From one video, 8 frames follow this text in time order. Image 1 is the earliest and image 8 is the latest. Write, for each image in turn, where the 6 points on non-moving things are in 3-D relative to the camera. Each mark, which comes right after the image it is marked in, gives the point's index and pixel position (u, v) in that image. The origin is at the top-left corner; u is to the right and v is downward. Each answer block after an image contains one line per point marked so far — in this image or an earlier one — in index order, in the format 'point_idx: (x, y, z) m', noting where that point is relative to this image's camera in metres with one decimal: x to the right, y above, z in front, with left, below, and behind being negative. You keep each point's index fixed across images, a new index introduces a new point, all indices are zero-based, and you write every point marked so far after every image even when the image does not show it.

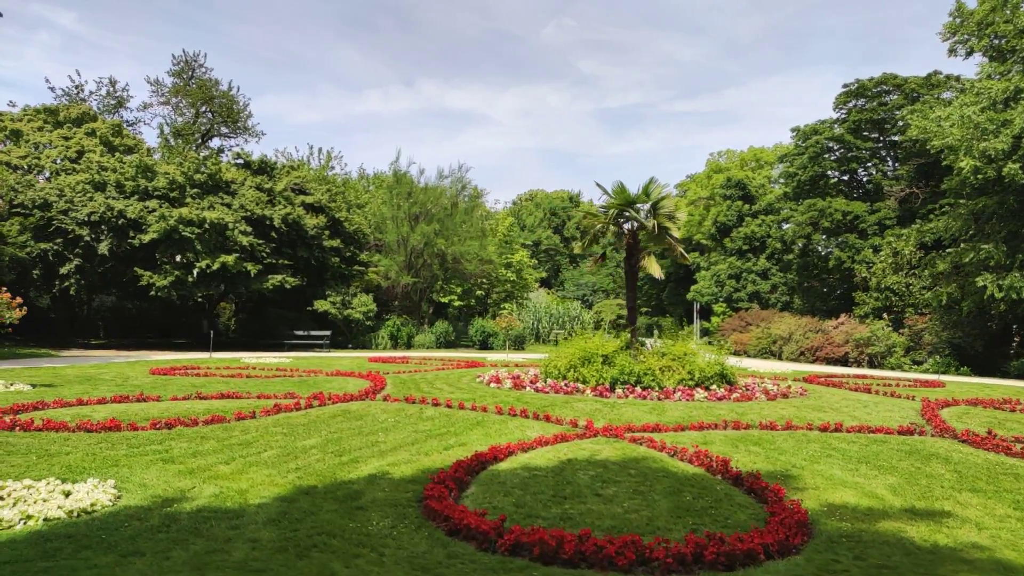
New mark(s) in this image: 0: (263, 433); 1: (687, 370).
0: (-2.7, -1.6, +7.3) m
1: (+3.0, -1.4, +11.5) m
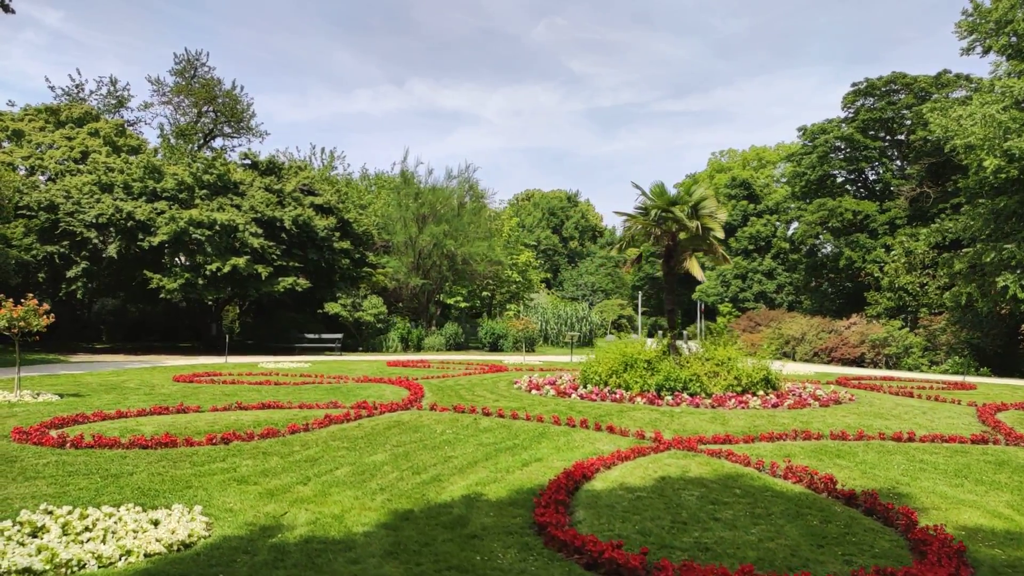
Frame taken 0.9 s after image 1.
0: (-1.9, -1.7, +6.9) m
1: (+3.7, -1.5, +11.3) m
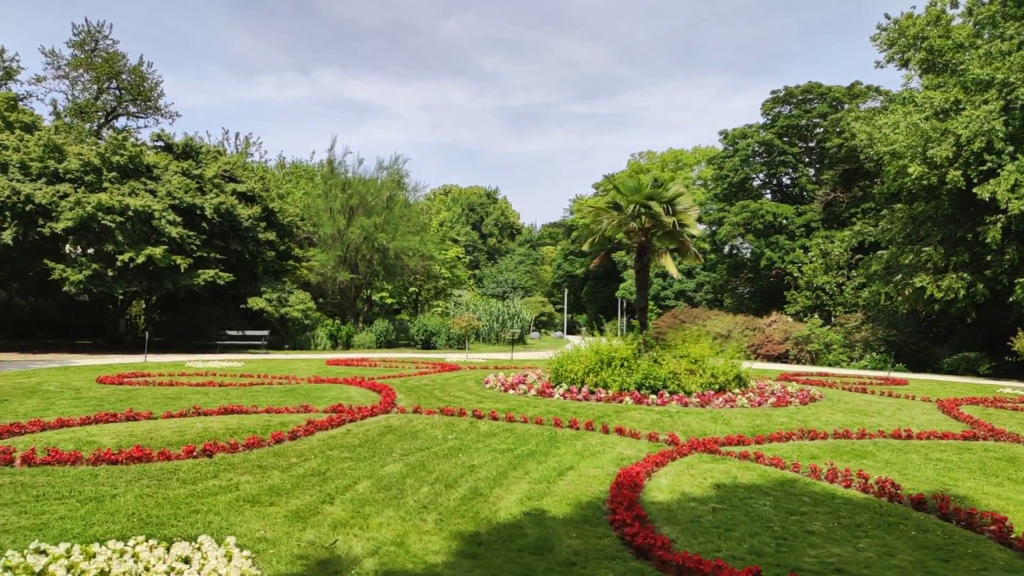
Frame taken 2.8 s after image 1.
0: (-1.7, -1.6, +6.2) m
1: (+3.3, -1.4, +11.2) m
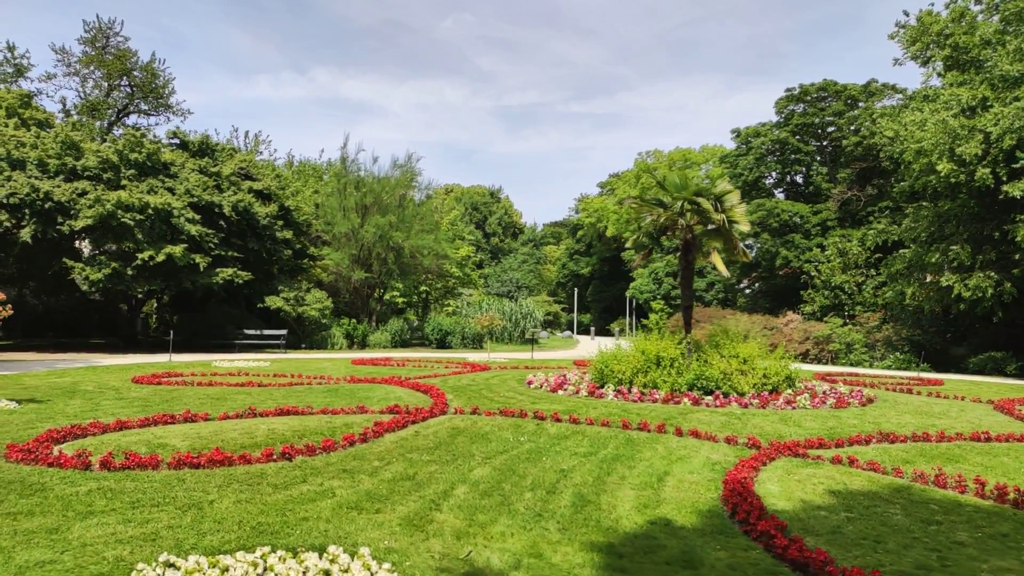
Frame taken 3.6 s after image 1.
0: (-0.9, -1.6, +6.0) m
1: (+4.1, -1.4, +11.0) m
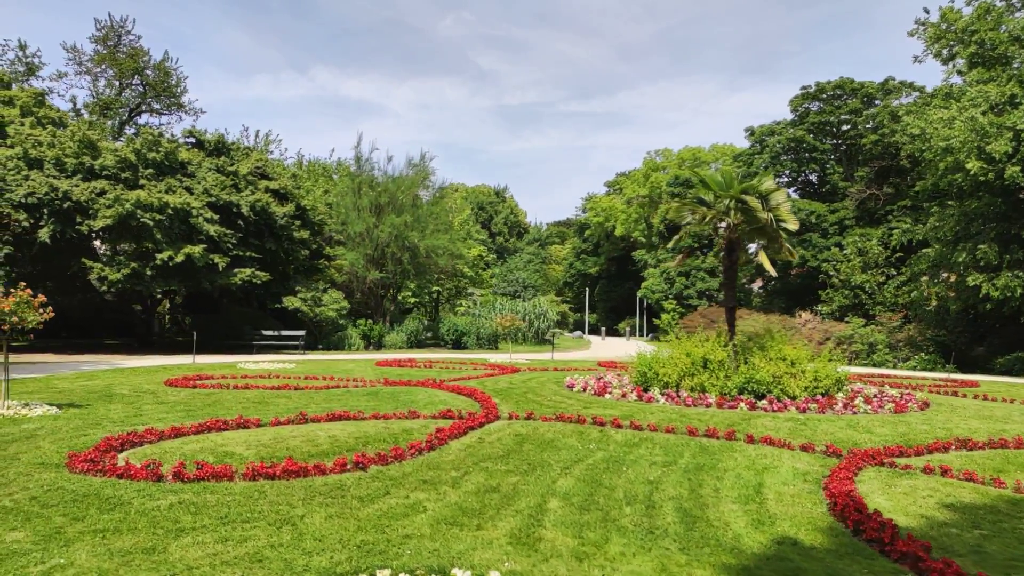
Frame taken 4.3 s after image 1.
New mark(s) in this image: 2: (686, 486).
0: (-0.2, -1.6, +5.7) m
1: (+4.8, -1.4, +10.8) m
2: (+1.4, -1.6, +5.6) m
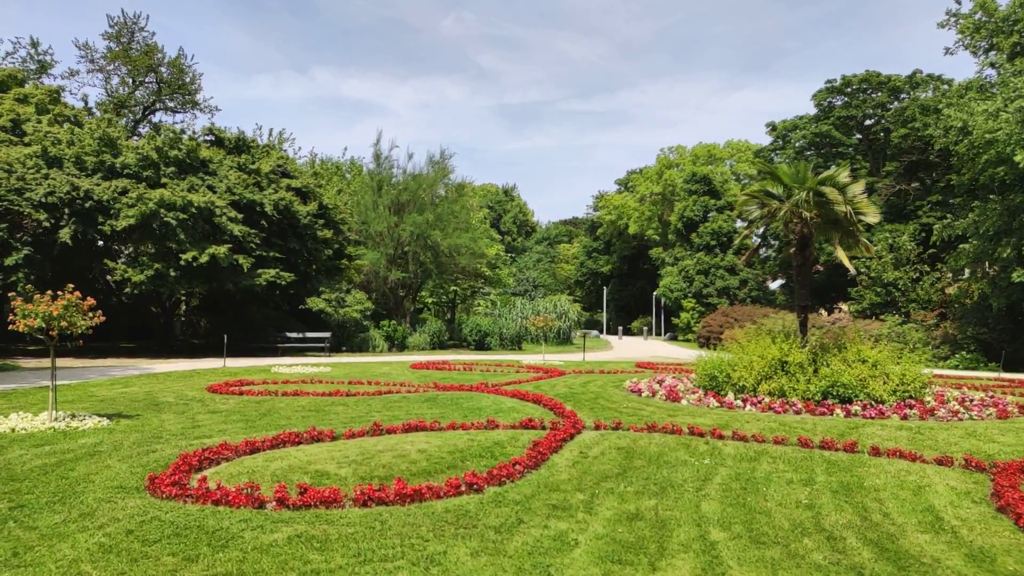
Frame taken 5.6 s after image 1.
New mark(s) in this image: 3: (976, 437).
0: (+0.8, -1.6, +5.1) m
1: (+5.8, -1.4, +10.2) m
2: (+2.4, -1.6, +4.9) m
3: (+5.1, -1.6, +7.6) m
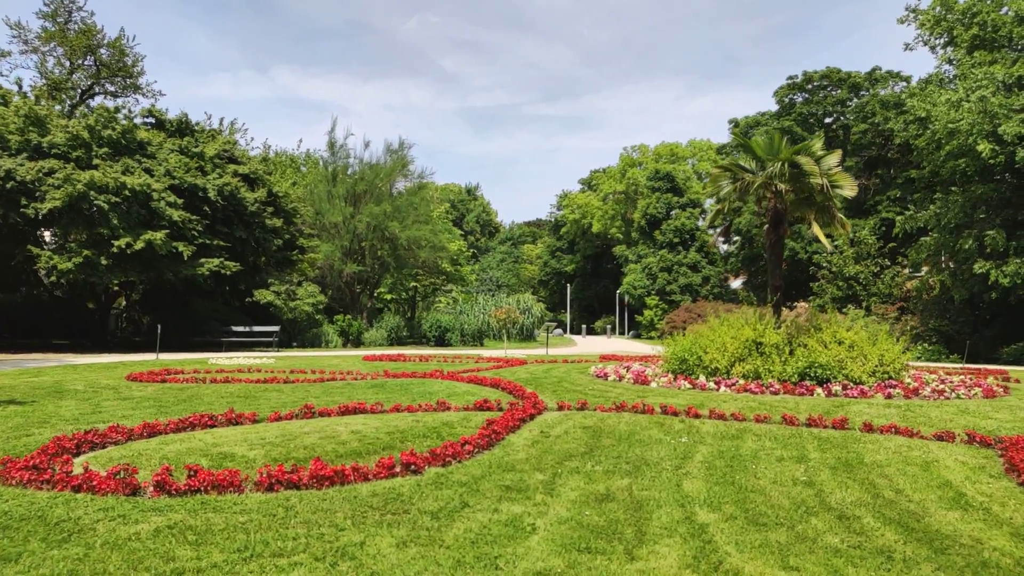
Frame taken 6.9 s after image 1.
0: (+0.5, -1.2, +4.3) m
1: (+5.2, -1.0, +9.6) m
2: (+2.1, -1.2, +4.2) m
3: (+4.7, -1.3, +6.9) m
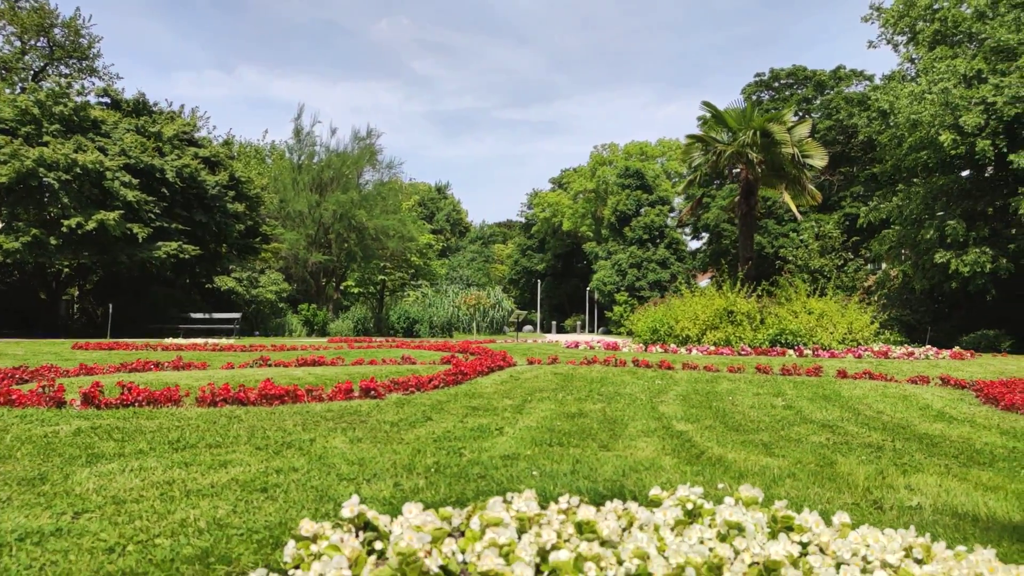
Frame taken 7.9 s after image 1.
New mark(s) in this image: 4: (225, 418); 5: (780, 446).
0: (+0.3, -0.7, +4.0) m
1: (+4.7, -0.6, +9.6) m
2: (+1.9, -0.7, +4.0) m
3: (+4.3, -0.8, +6.9) m
4: (-1.3, -0.6, +3.1) m
5: (+1.1, -0.7, +2.8) m
